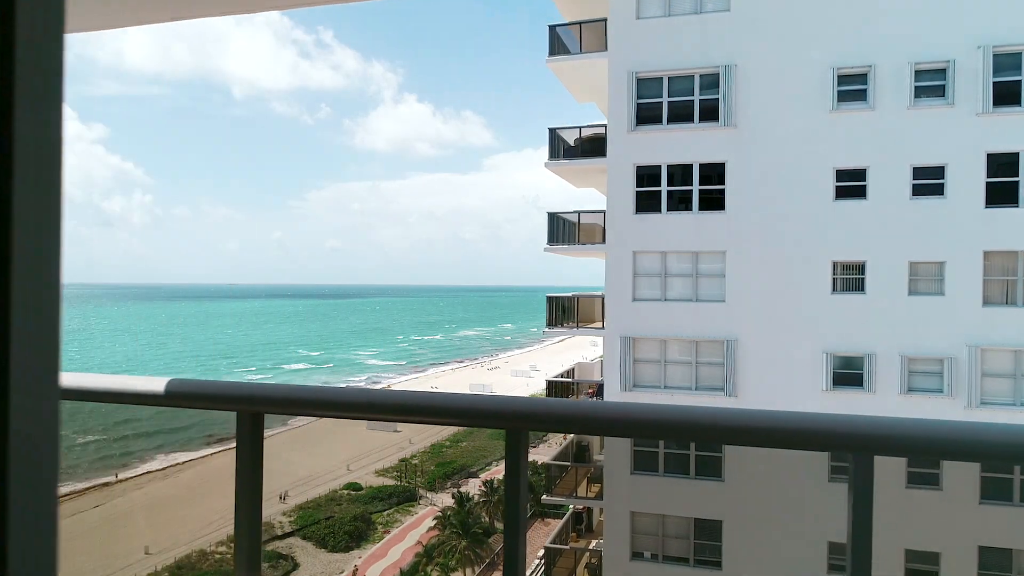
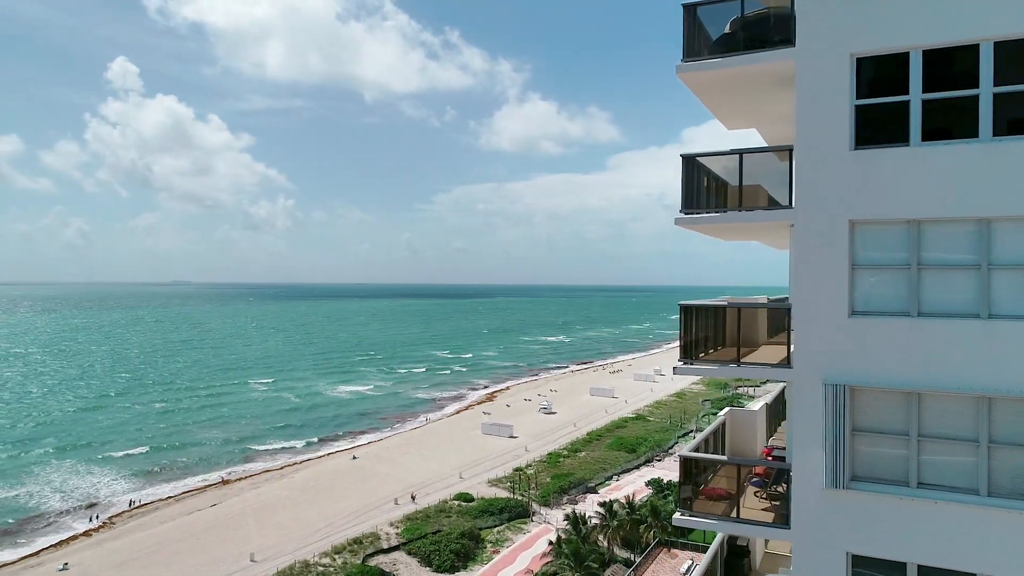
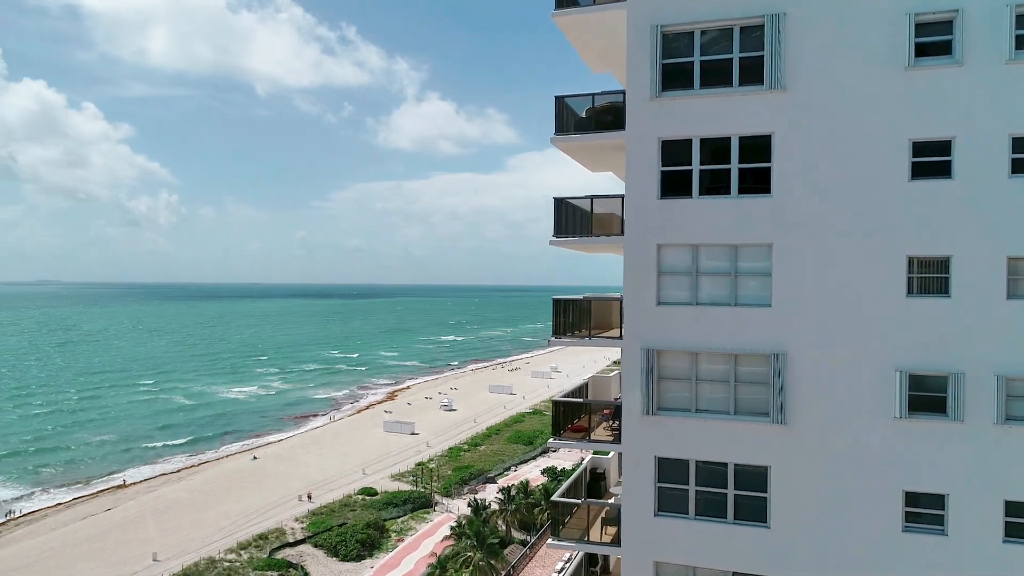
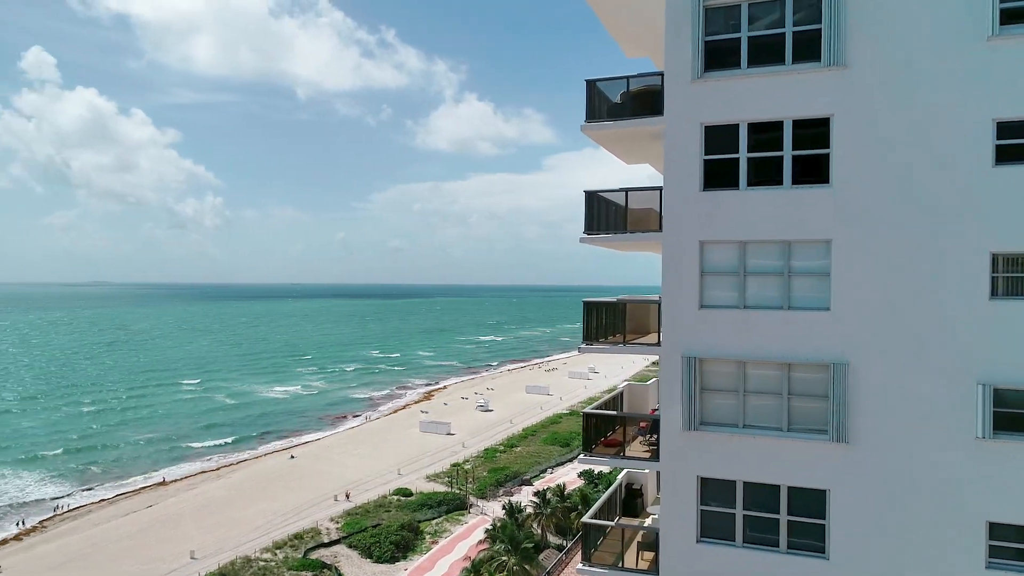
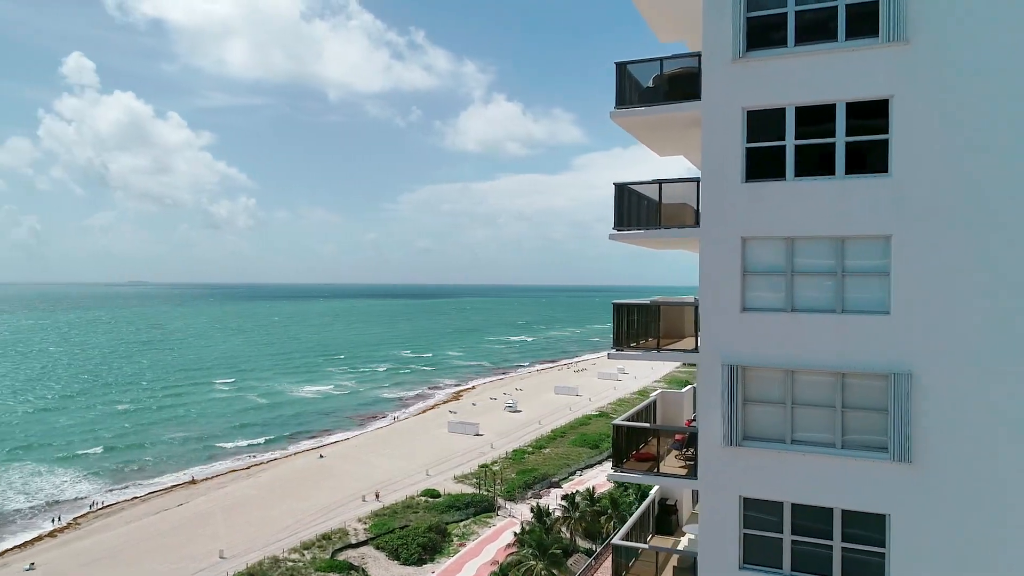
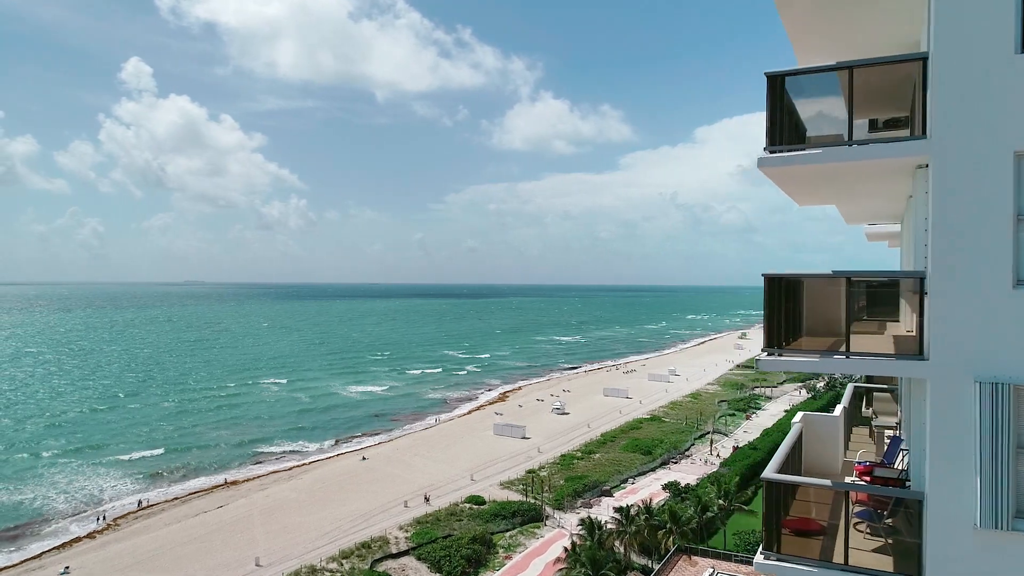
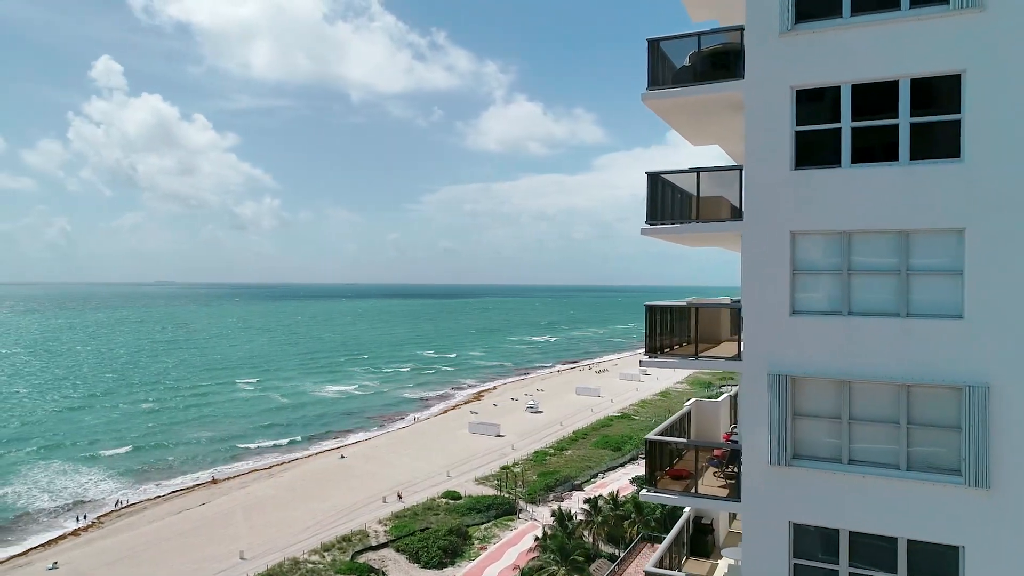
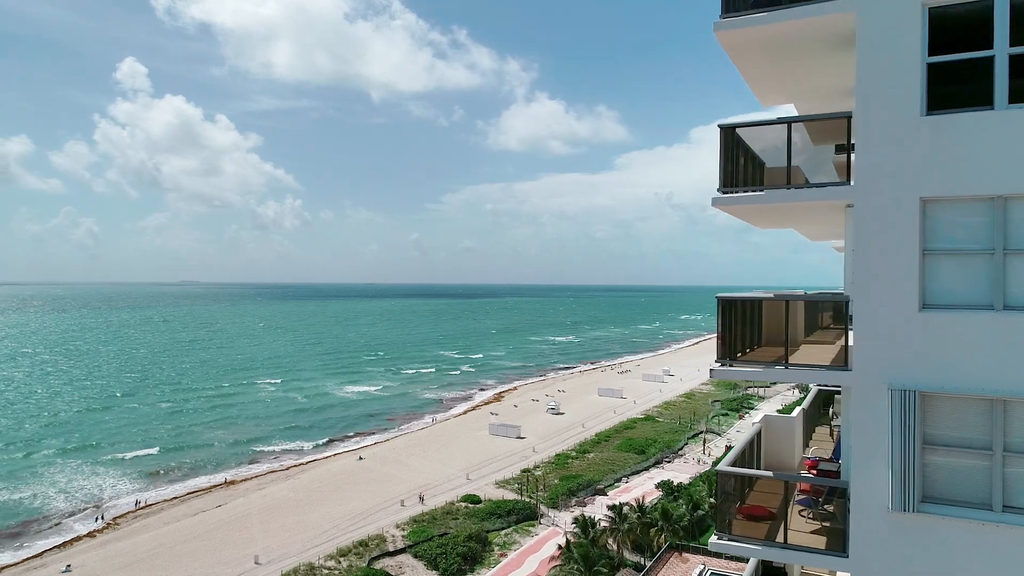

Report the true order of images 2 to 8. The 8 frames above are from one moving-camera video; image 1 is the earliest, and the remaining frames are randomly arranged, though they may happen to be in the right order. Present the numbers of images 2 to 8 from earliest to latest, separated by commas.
3, 4, 5, 7, 2, 8, 6
